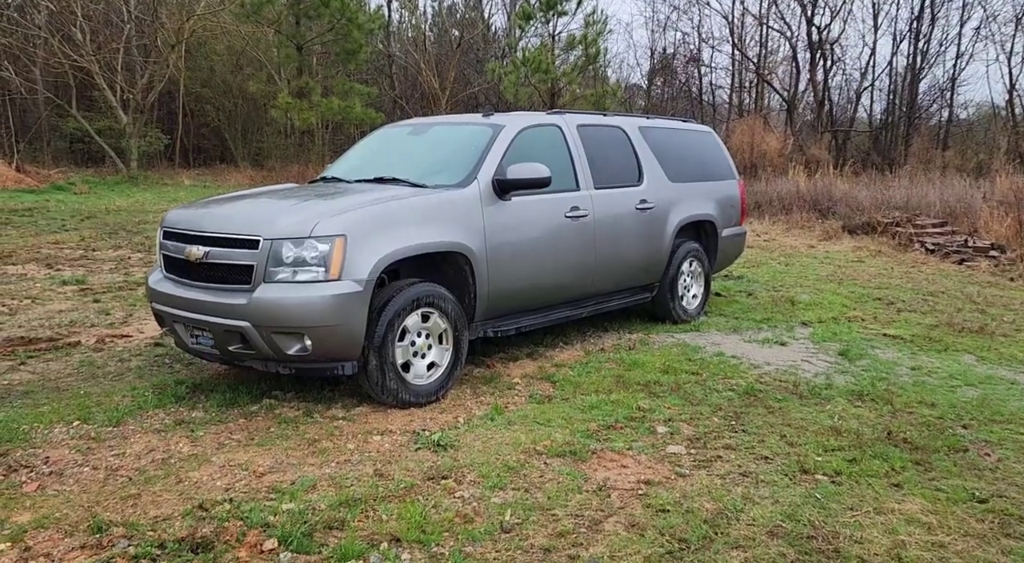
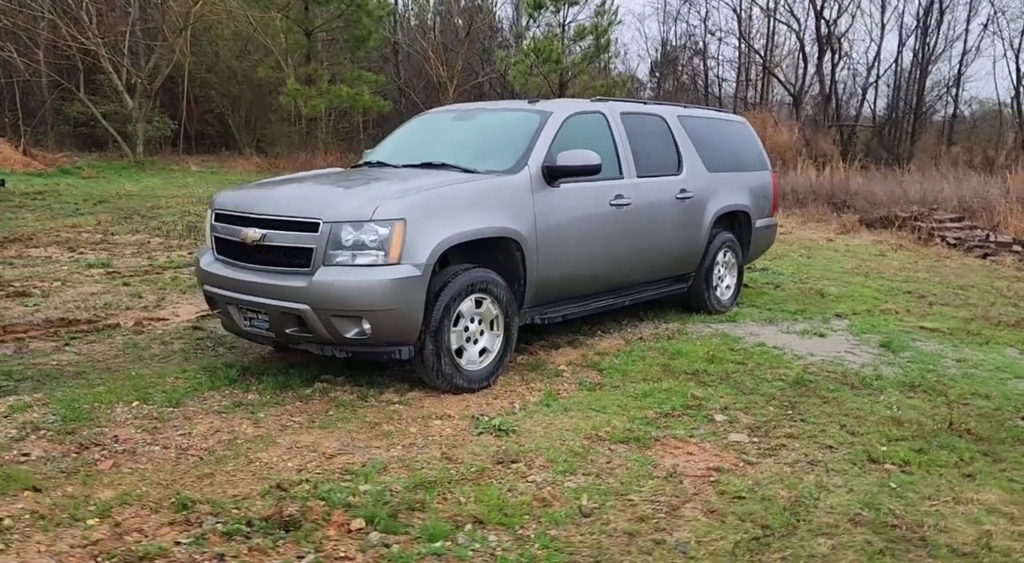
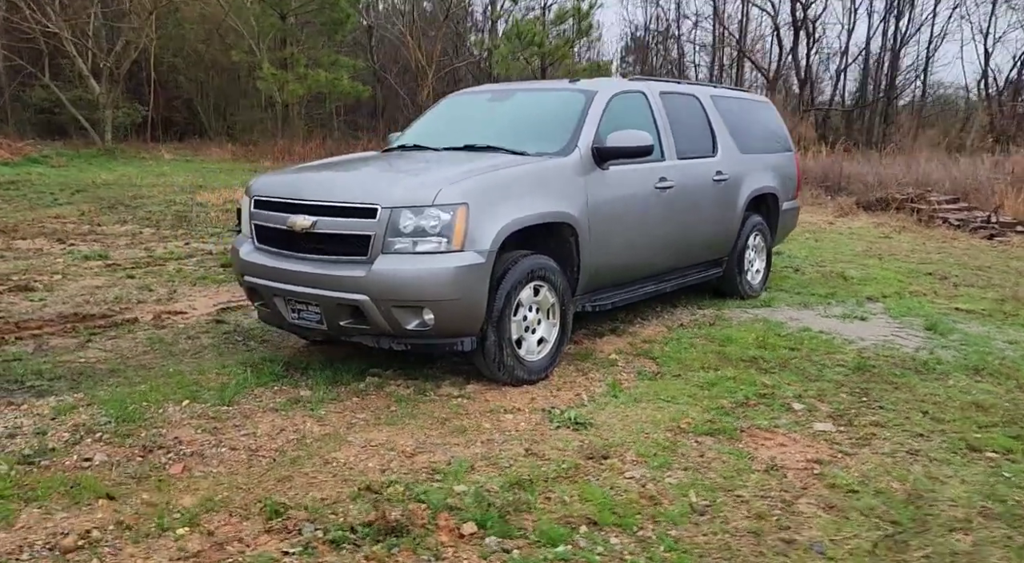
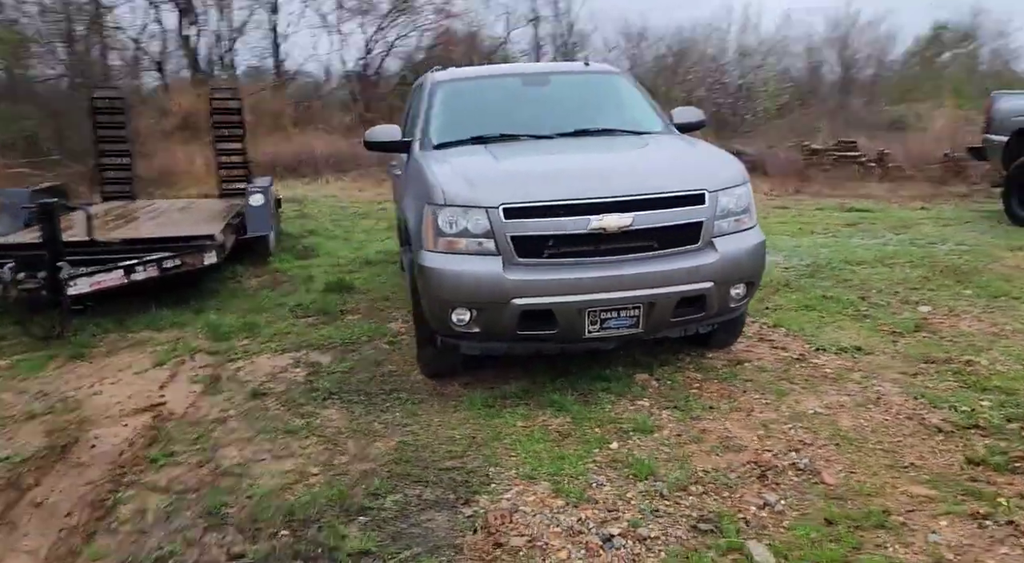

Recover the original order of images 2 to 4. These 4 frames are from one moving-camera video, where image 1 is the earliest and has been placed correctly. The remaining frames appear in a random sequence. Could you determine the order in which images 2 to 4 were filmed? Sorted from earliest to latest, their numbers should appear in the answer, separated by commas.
2, 3, 4
